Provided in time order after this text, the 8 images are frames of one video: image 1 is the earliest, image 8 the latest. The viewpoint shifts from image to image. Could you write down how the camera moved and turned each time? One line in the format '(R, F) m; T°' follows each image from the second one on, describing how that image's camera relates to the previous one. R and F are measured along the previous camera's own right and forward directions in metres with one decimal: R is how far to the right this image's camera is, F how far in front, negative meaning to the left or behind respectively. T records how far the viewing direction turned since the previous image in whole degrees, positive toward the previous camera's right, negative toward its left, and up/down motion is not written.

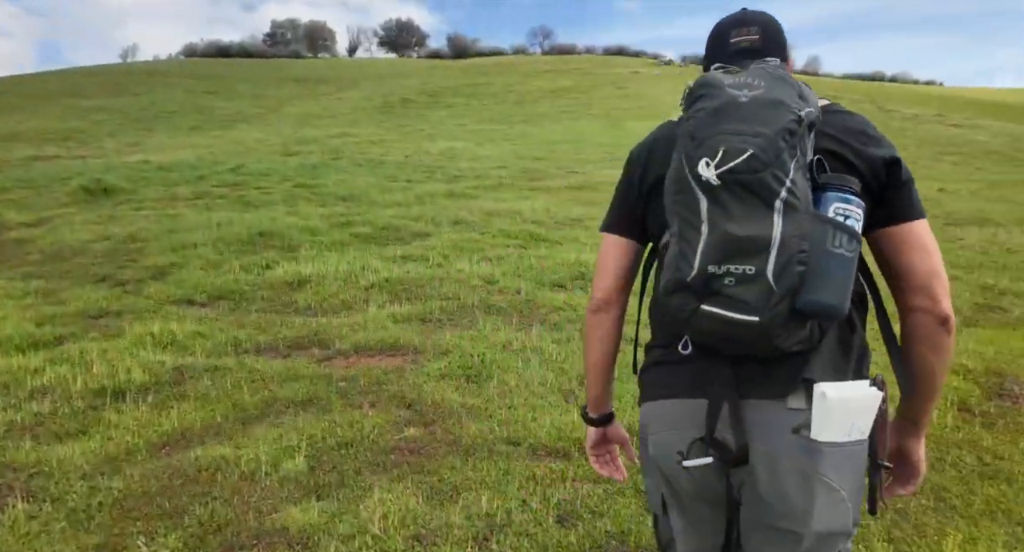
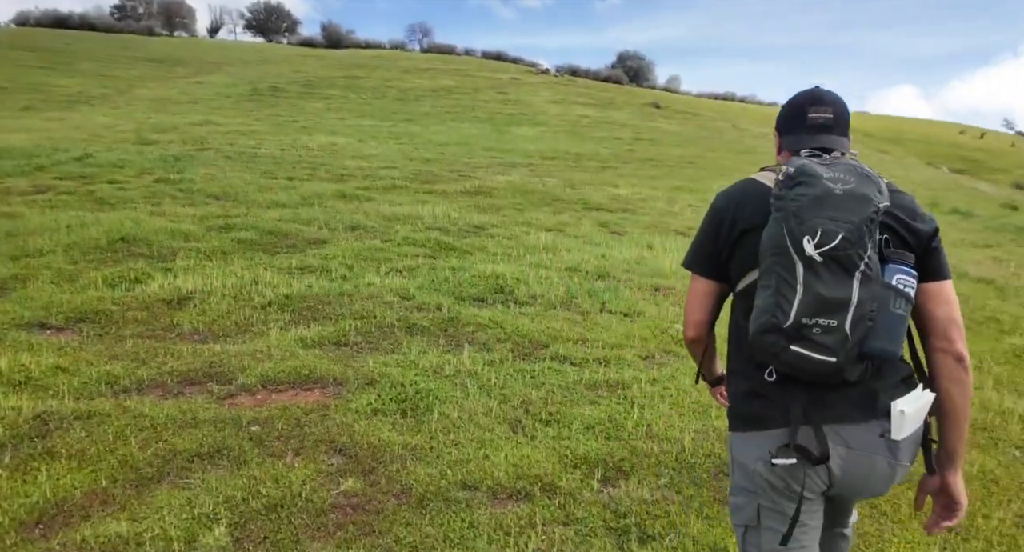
(-0.7, +0.5) m; +13°
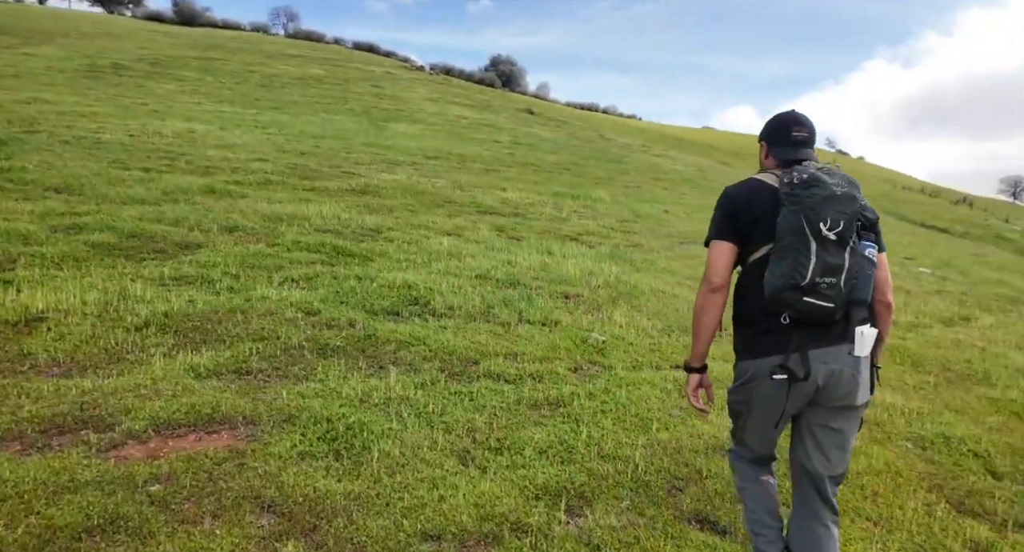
(-0.8, +0.6) m; +13°
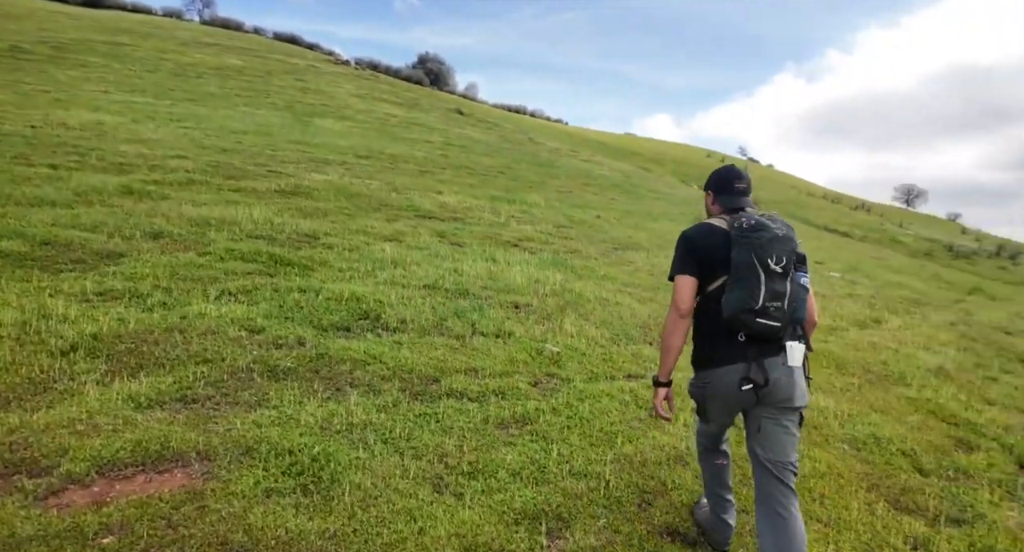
(-0.5, +0.1) m; +8°
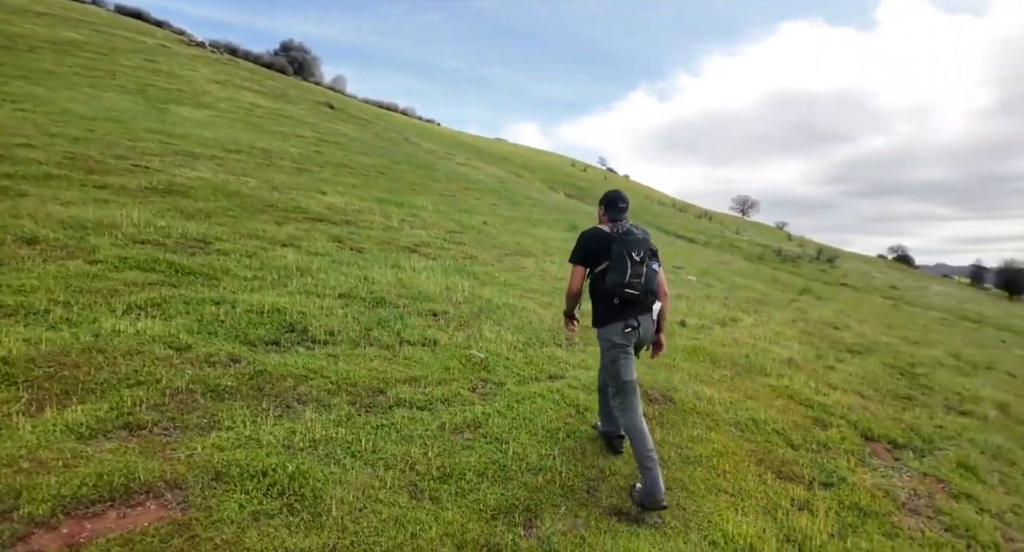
(-1.1, -0.4) m; +14°
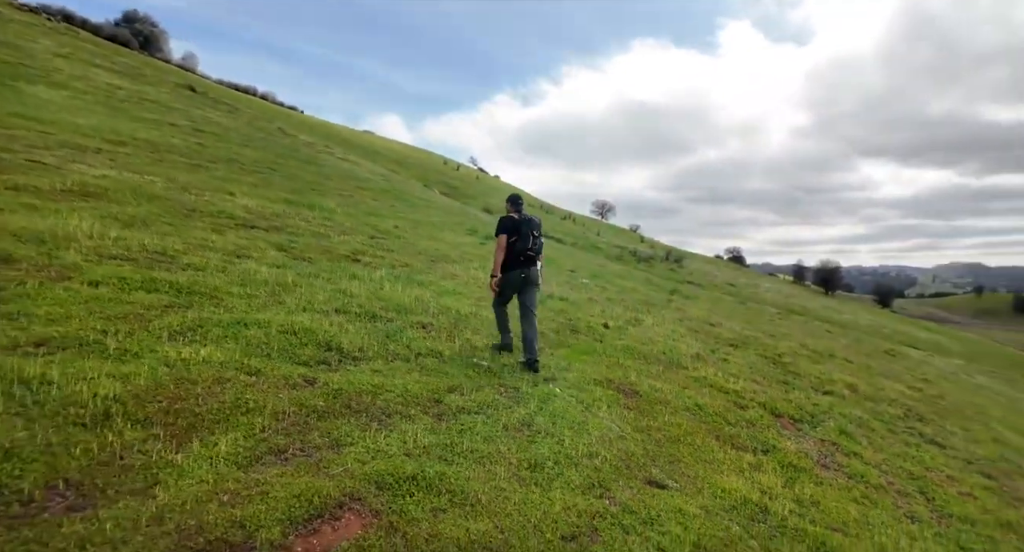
(-2.8, -1.1) m; +14°
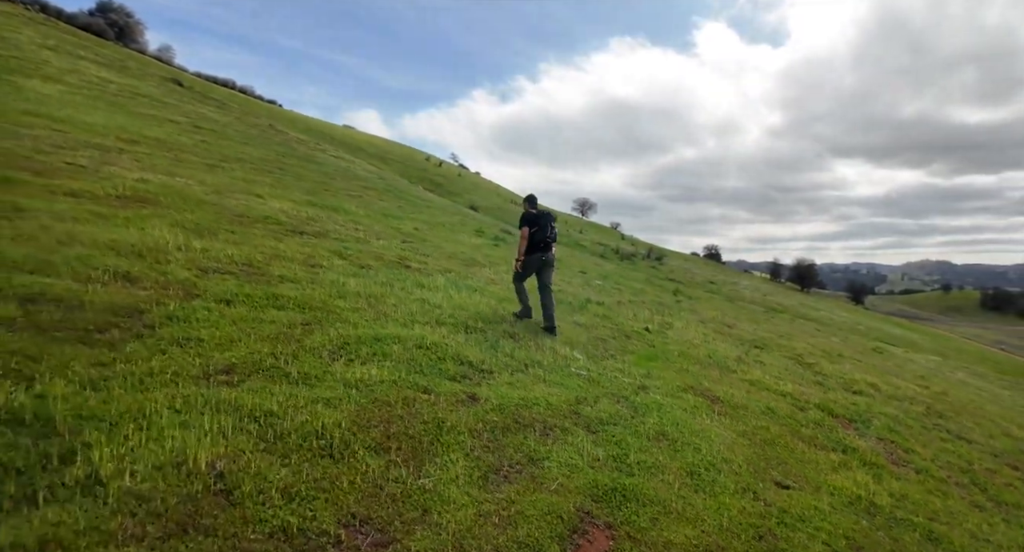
(-2.7, -0.4) m; +3°
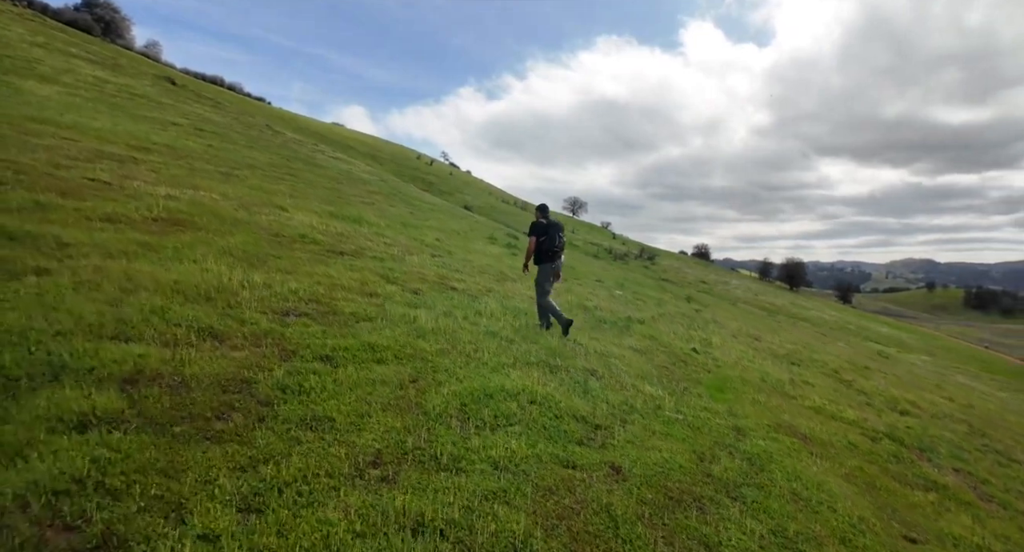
(-2.3, +0.7) m; +2°
